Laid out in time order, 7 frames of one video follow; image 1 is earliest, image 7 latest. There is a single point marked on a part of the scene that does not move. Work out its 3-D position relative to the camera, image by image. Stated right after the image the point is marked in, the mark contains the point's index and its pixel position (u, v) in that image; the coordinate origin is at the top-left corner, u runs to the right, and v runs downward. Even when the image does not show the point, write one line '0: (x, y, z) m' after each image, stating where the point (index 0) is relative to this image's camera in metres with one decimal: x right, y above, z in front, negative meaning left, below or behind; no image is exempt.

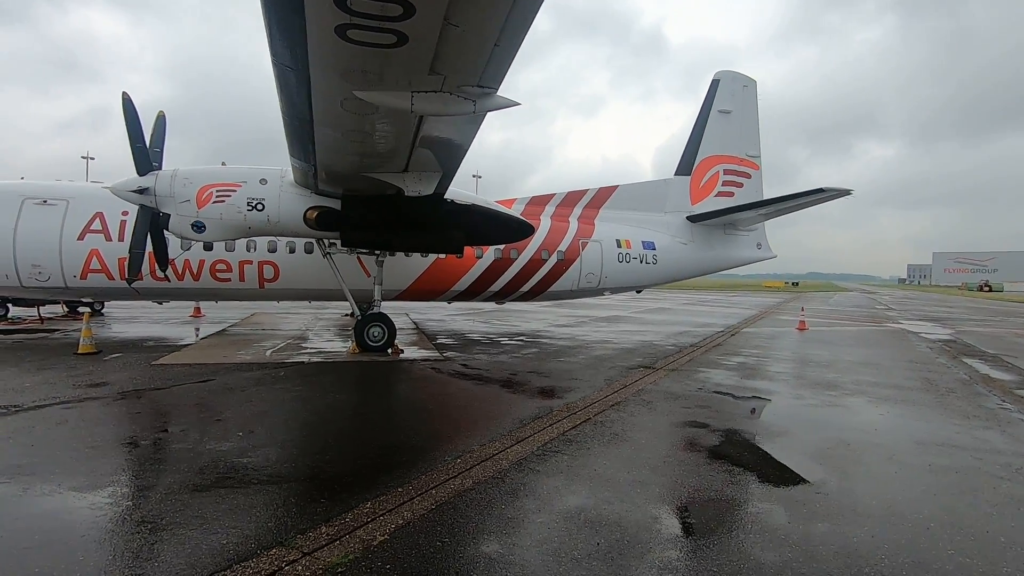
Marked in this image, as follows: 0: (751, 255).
0: (+6.4, +0.9, +14.4) m
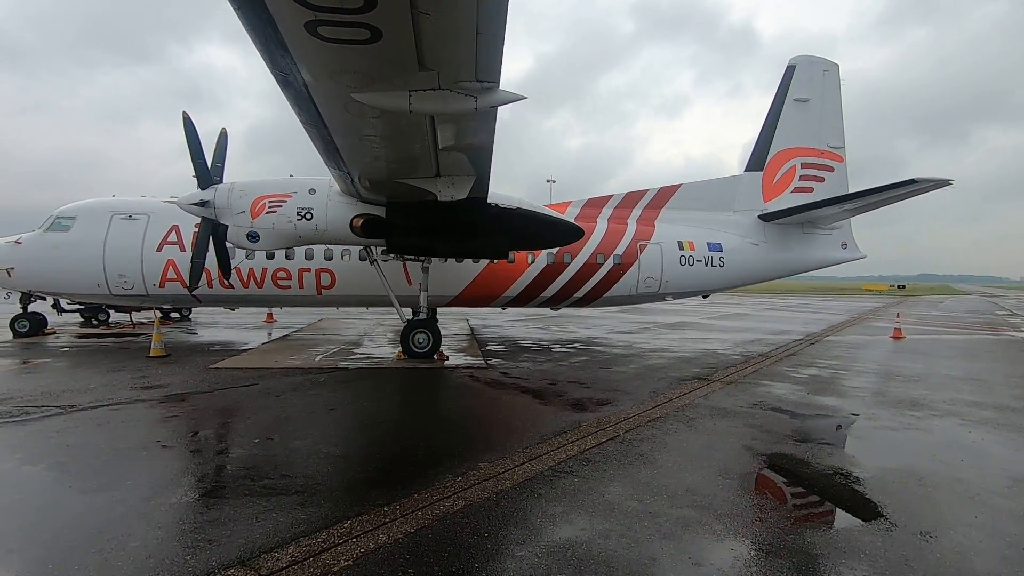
0: (+7.8, +0.8, +13.1) m
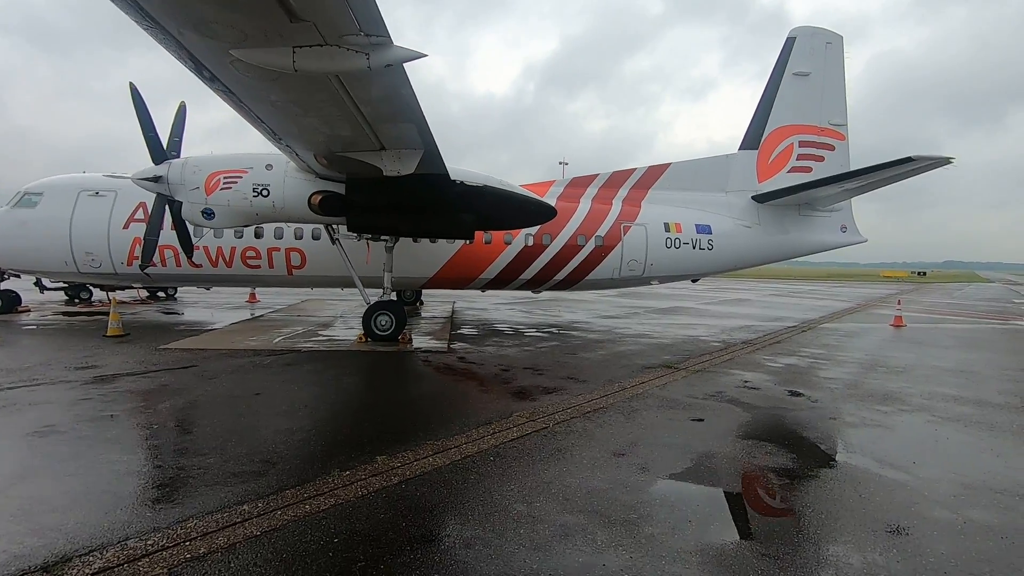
0: (+7.4, +1.1, +12.4) m
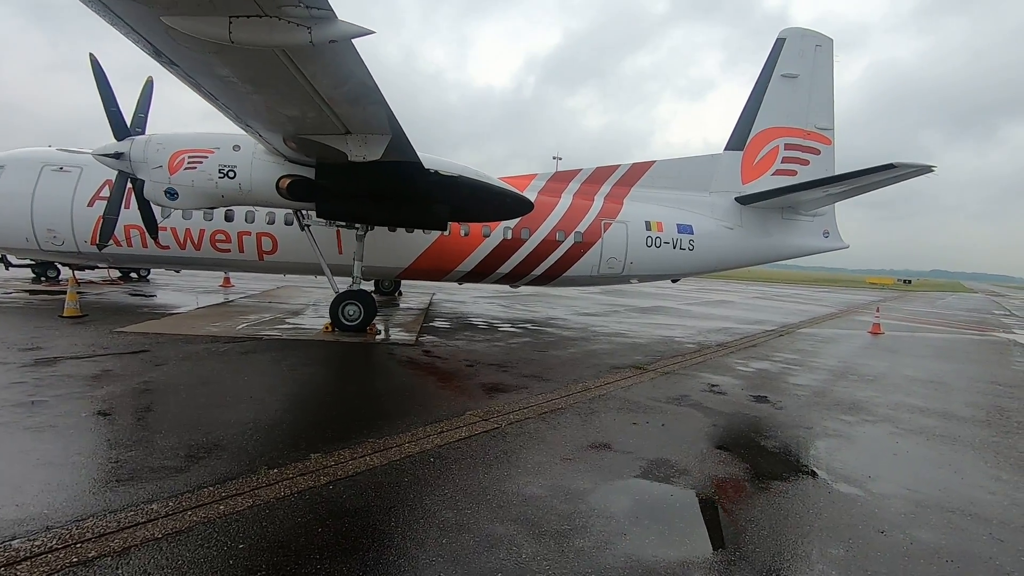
0: (+6.9, +1.0, +12.4) m
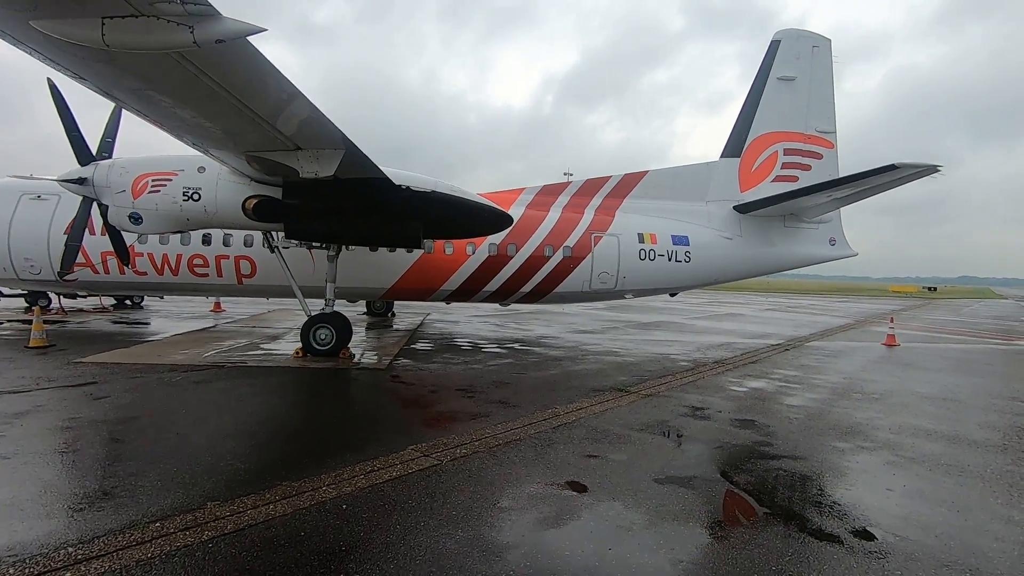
0: (+6.7, +0.8, +11.7) m
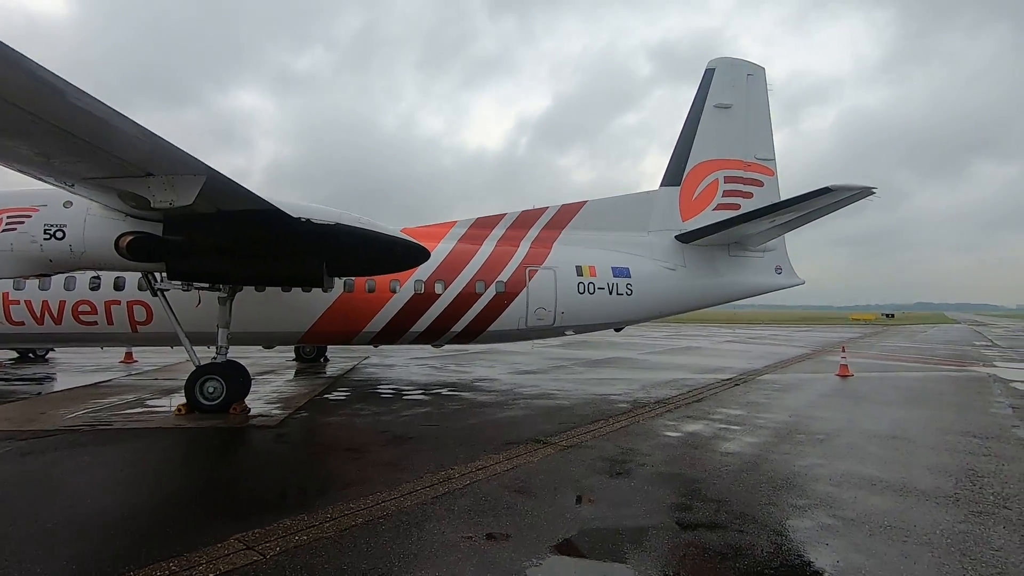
0: (+5.3, +0.2, +11.3) m
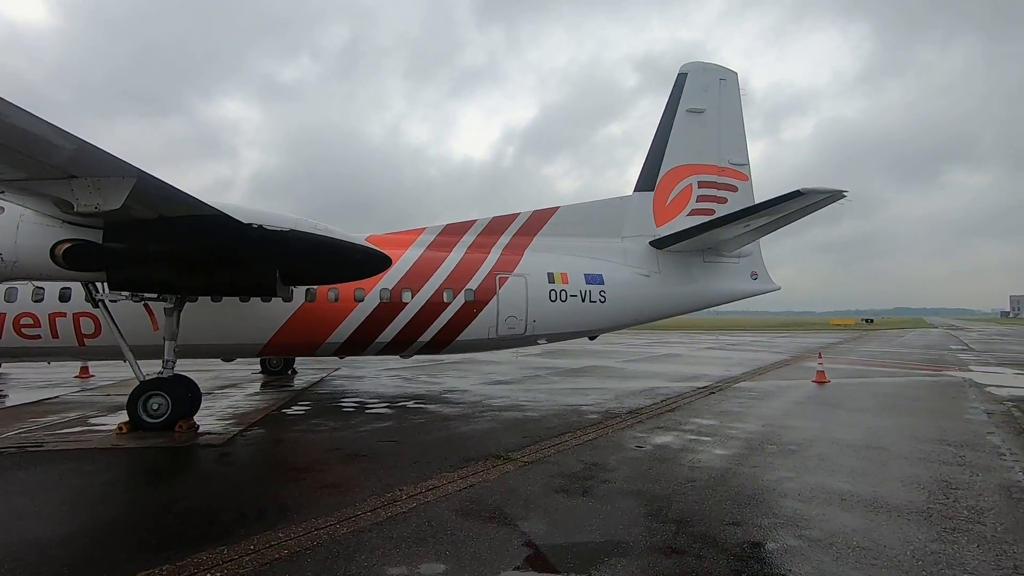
0: (+4.7, 0.0, +11.2) m
